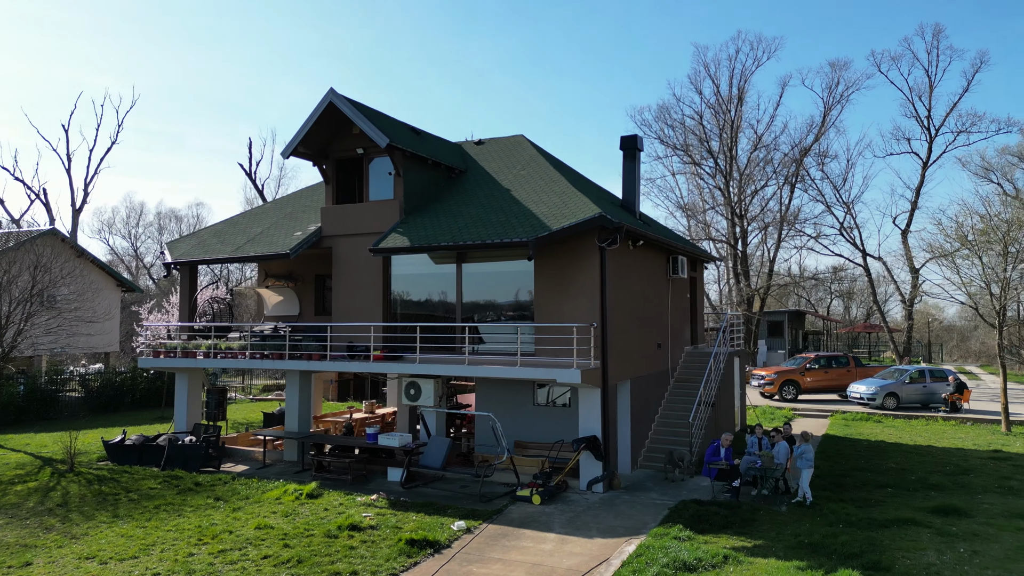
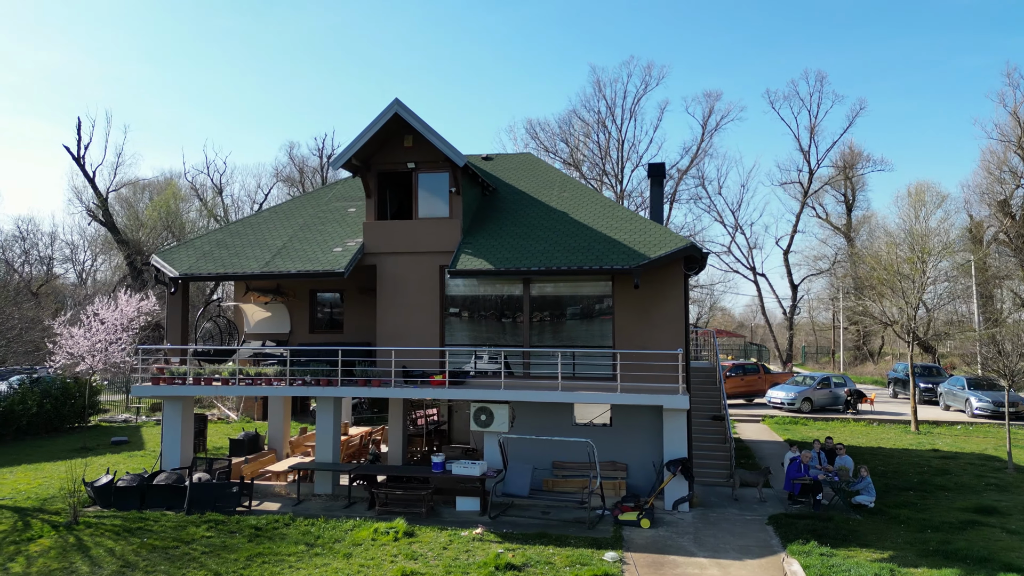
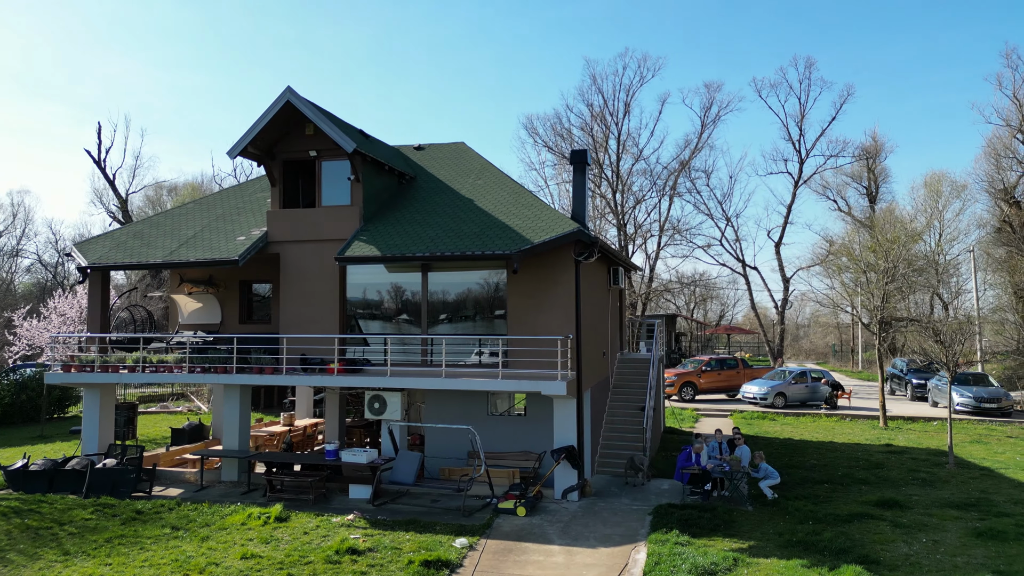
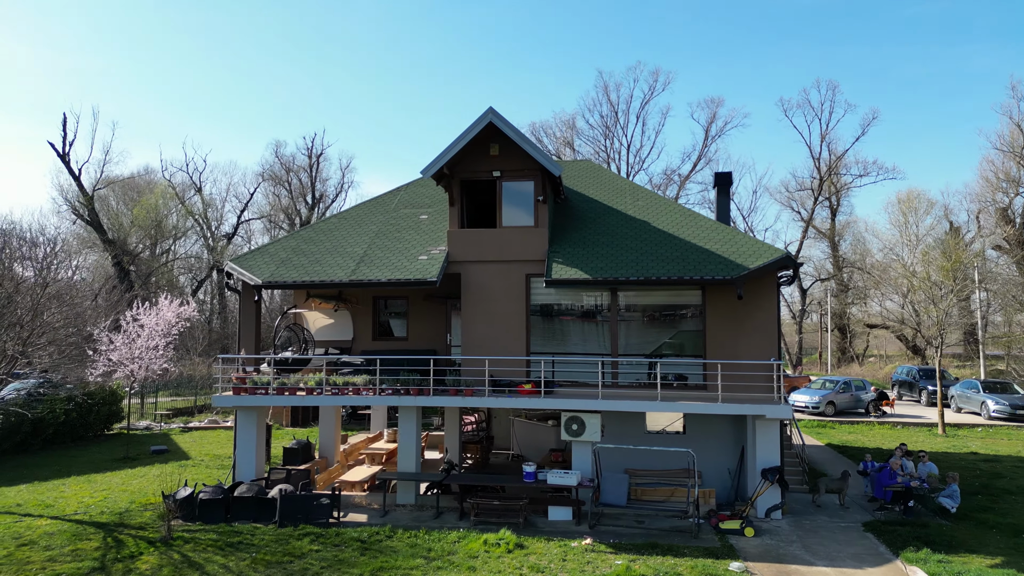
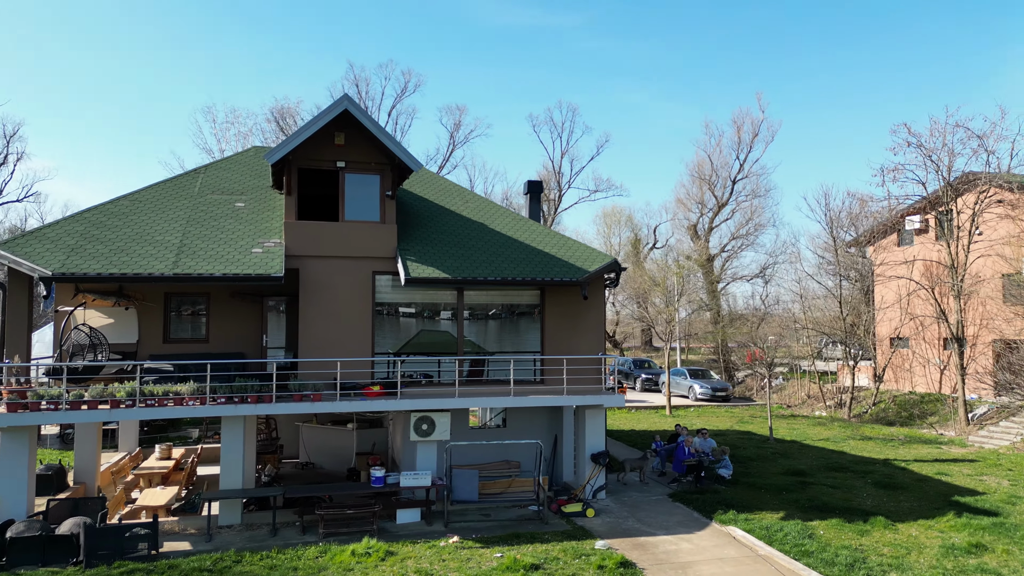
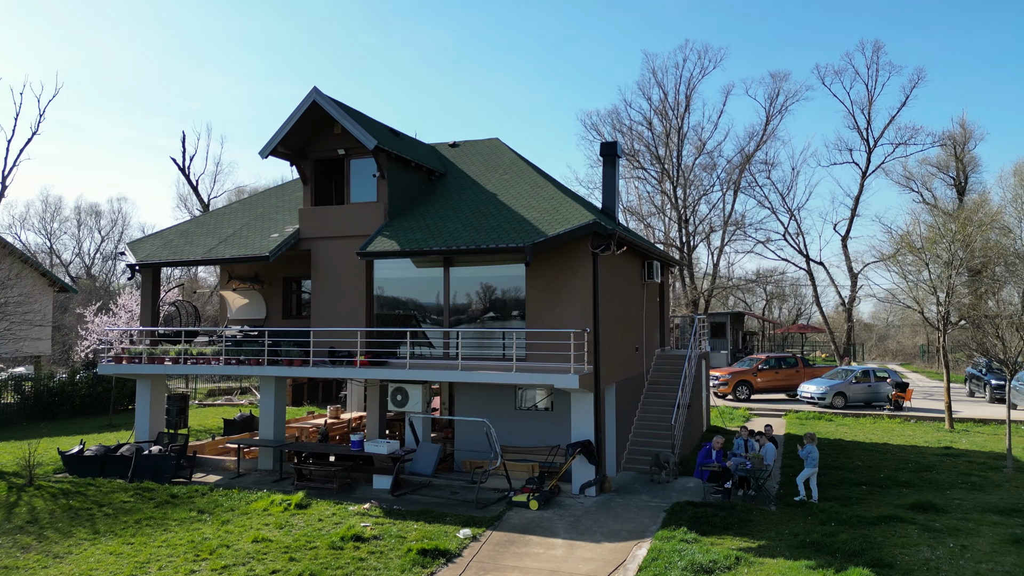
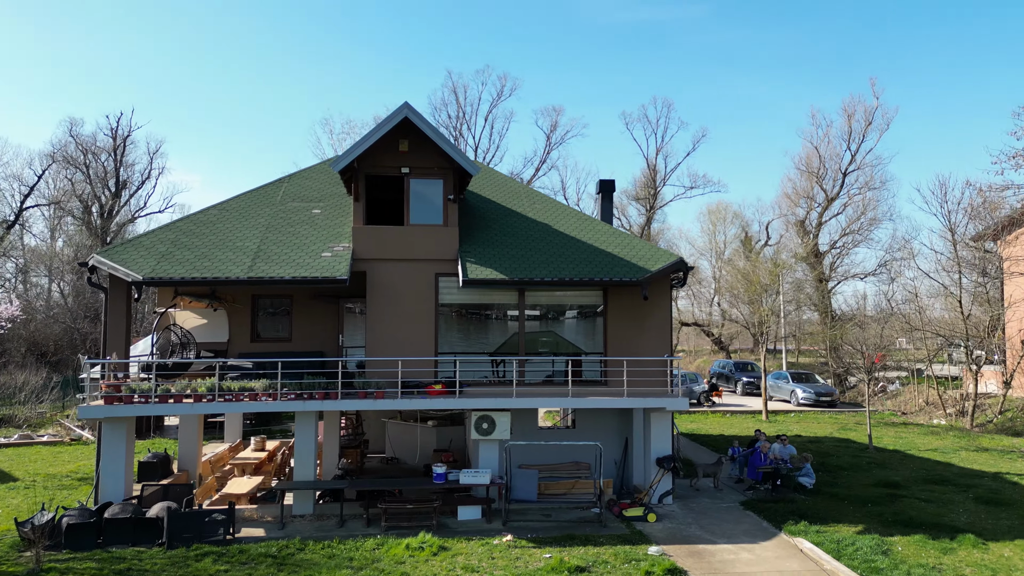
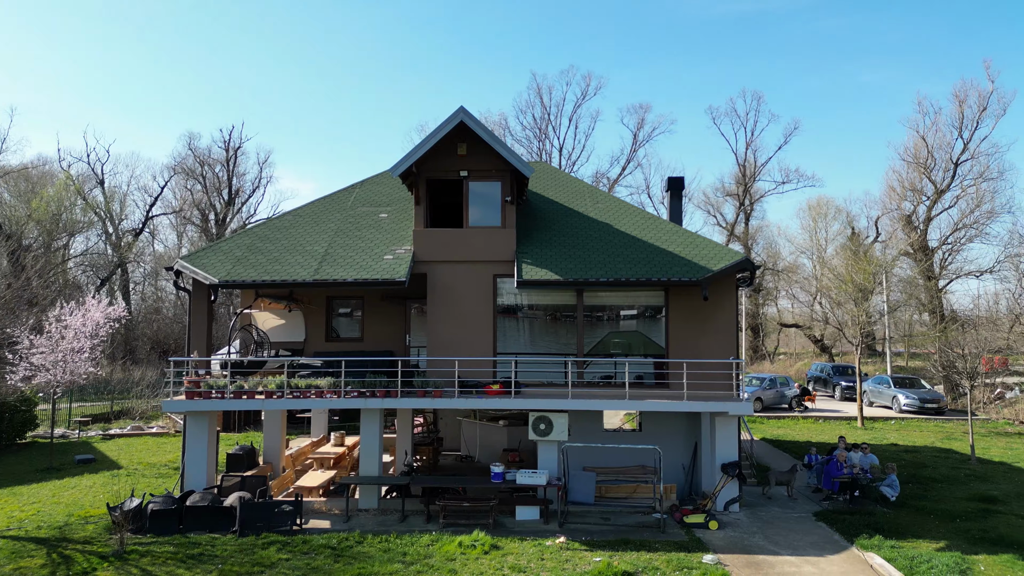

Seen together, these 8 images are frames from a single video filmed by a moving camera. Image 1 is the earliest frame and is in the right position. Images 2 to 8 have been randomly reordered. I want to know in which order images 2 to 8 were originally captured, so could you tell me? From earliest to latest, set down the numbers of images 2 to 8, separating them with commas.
6, 3, 2, 4, 8, 7, 5
